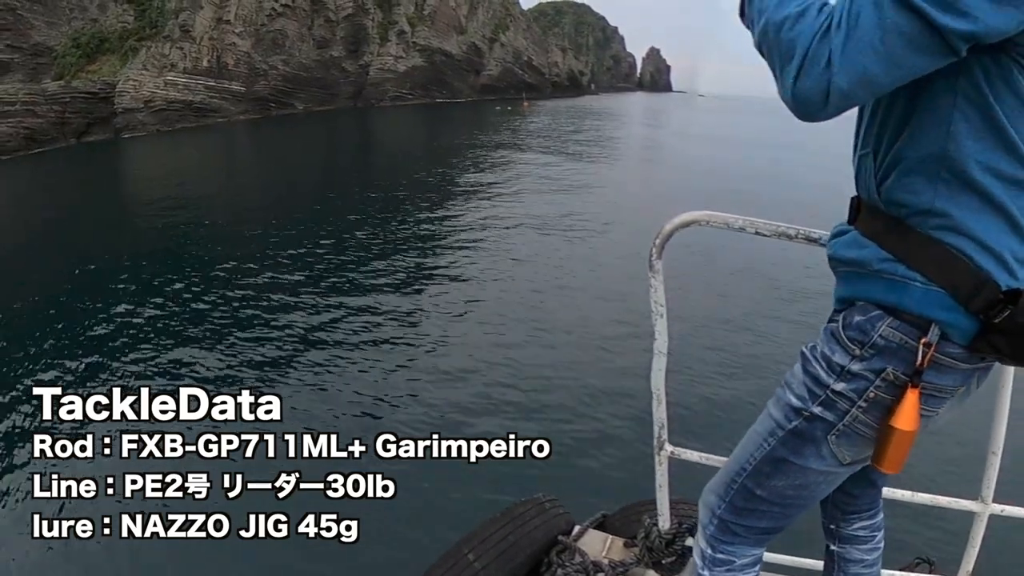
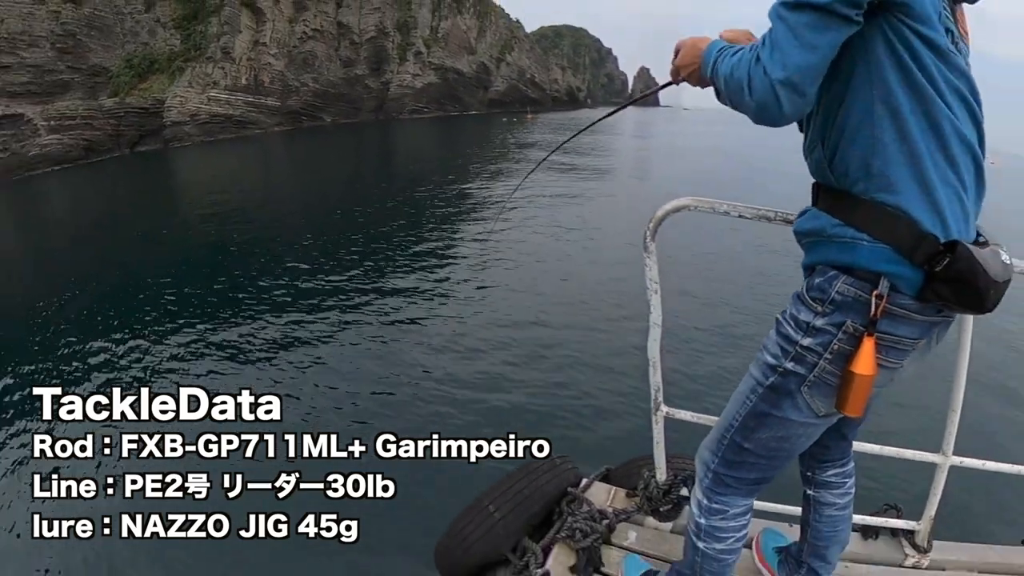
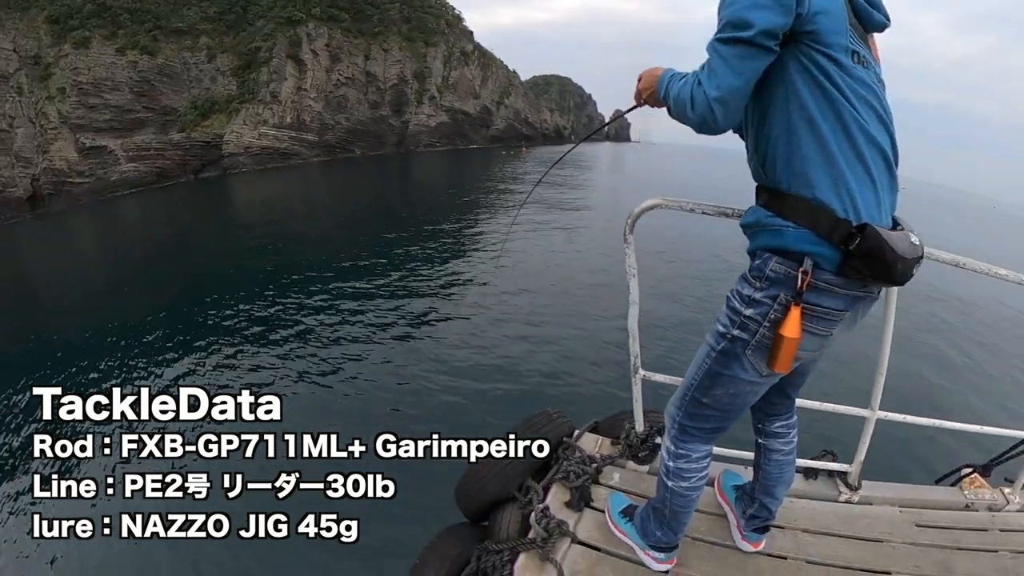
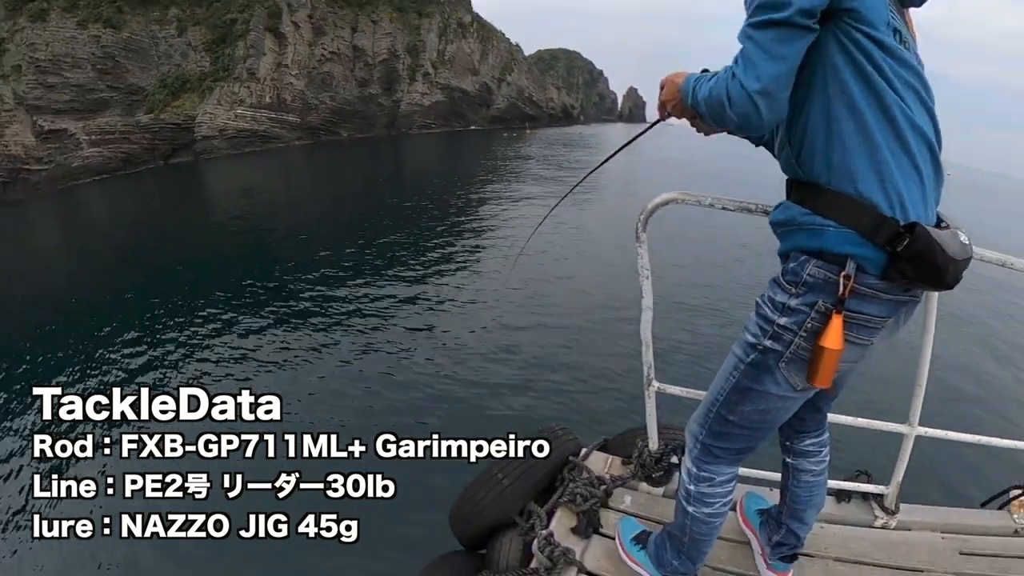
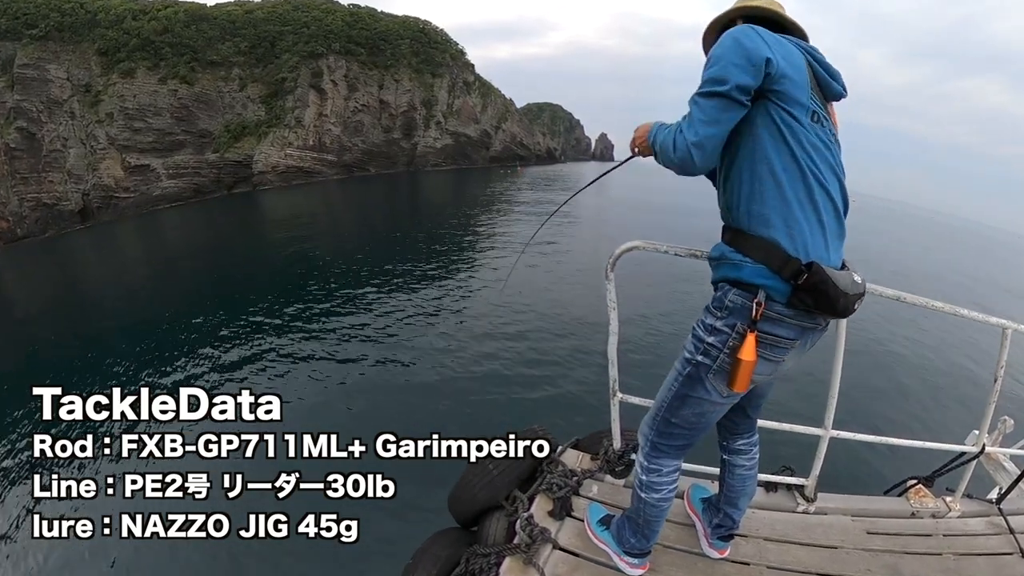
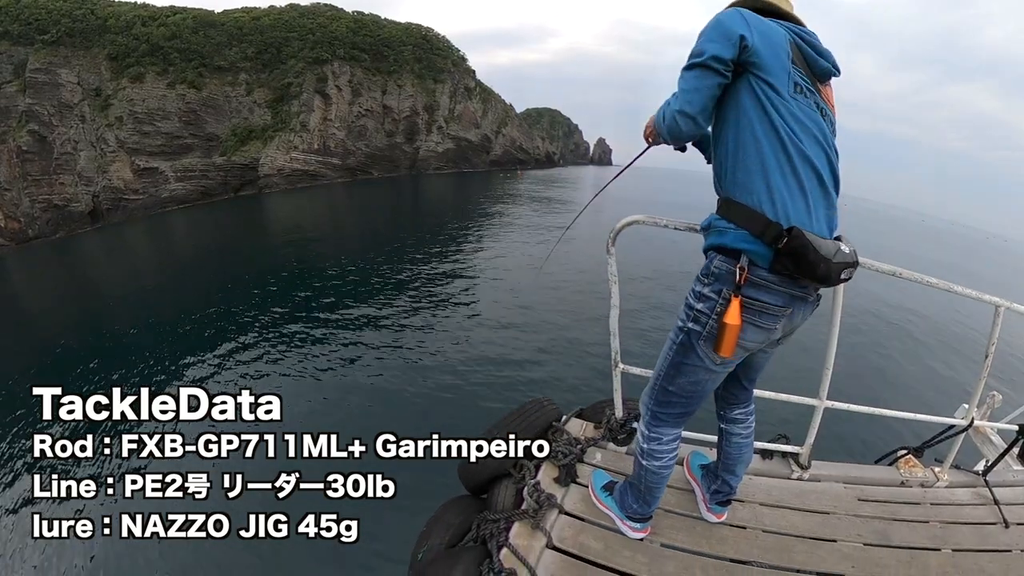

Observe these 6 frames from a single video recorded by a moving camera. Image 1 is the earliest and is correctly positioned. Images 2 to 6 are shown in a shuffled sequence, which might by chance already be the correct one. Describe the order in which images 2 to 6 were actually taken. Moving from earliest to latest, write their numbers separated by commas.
2, 4, 3, 6, 5
